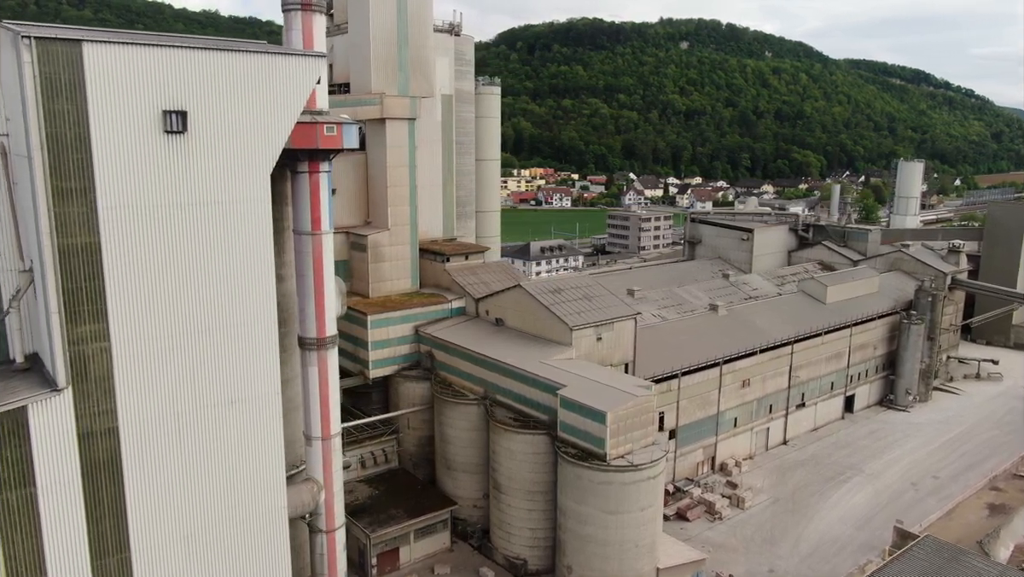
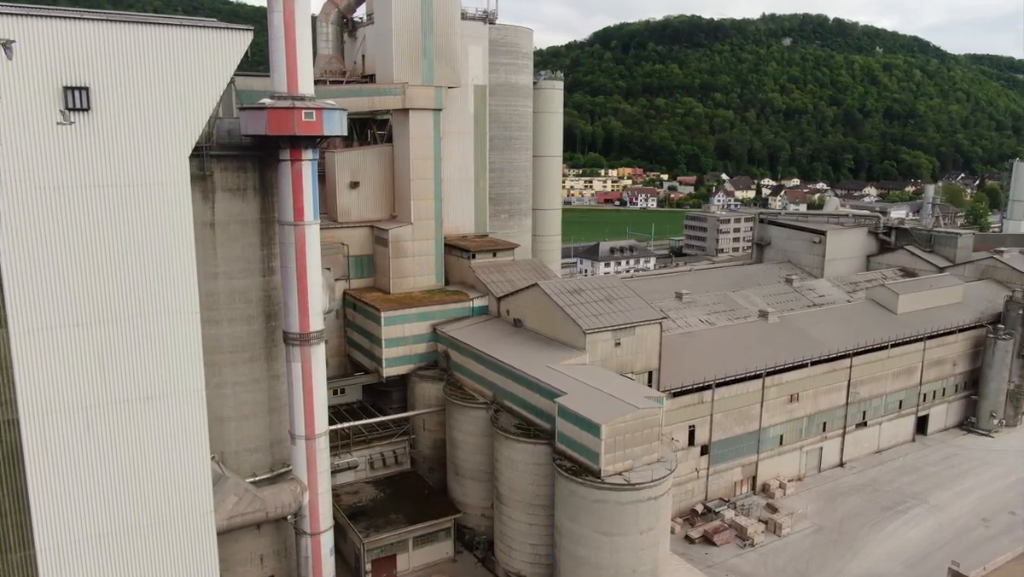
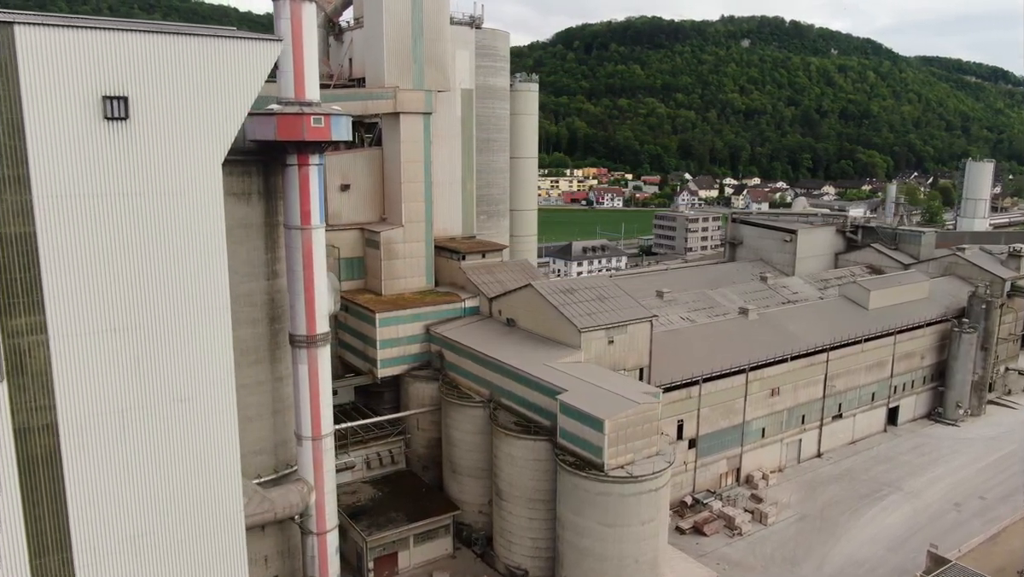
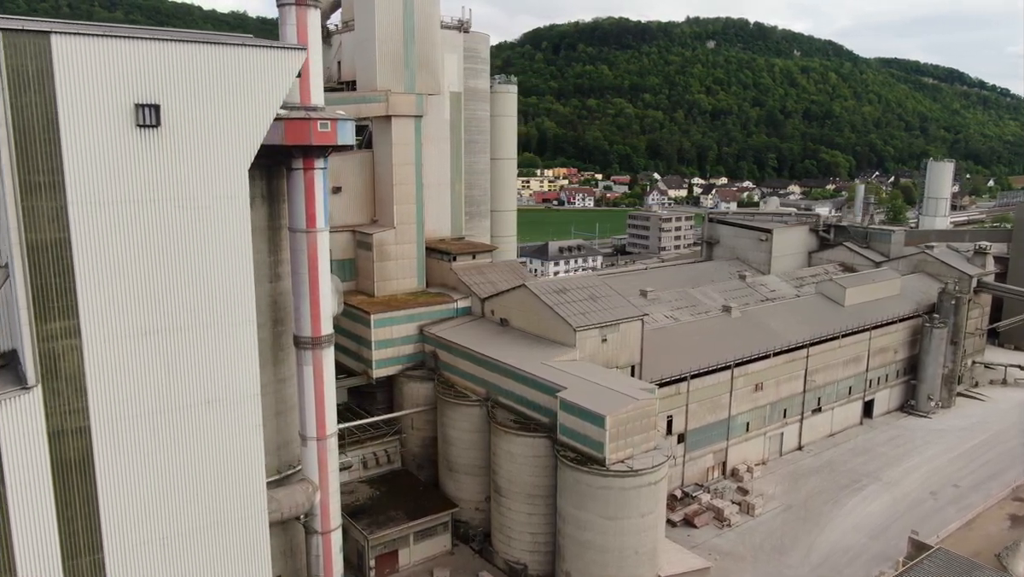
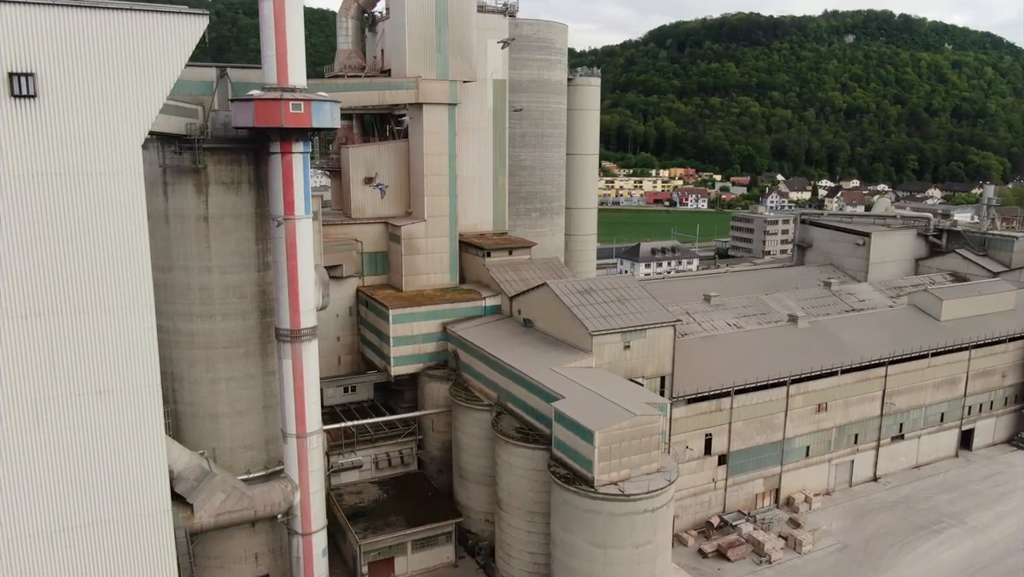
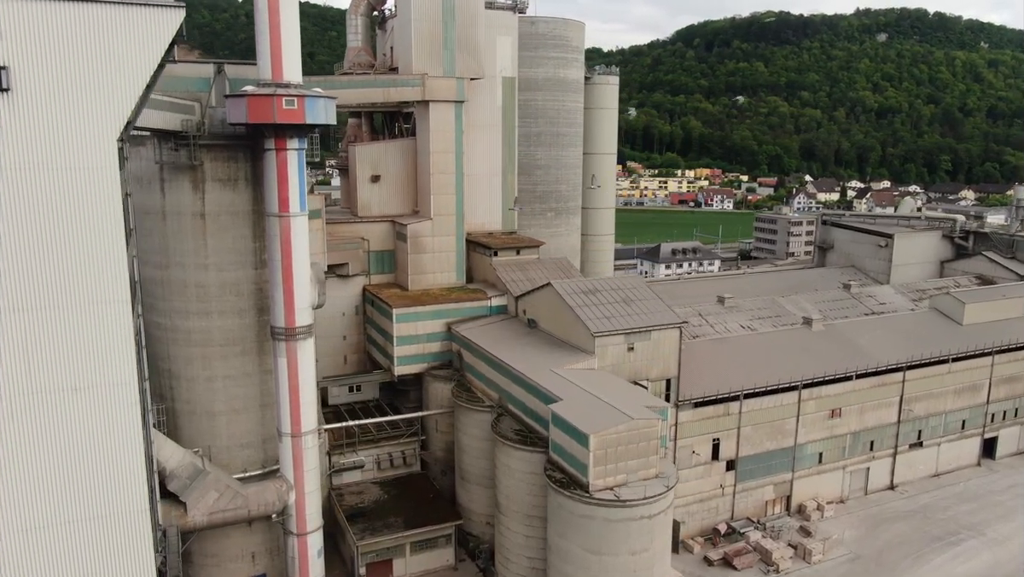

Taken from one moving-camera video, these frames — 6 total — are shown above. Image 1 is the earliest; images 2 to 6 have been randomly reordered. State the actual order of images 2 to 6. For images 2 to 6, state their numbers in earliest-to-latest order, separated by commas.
4, 3, 2, 5, 6
